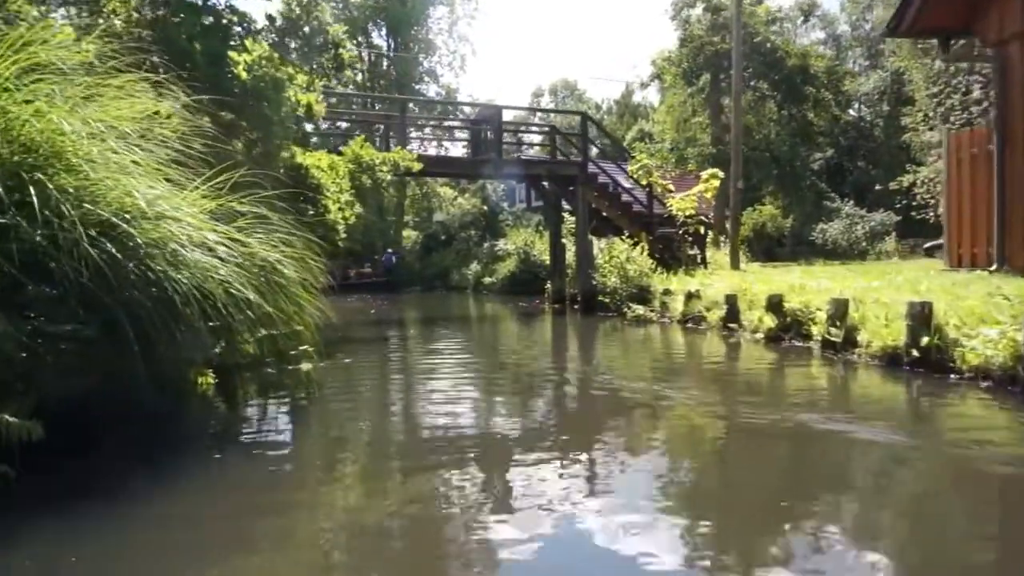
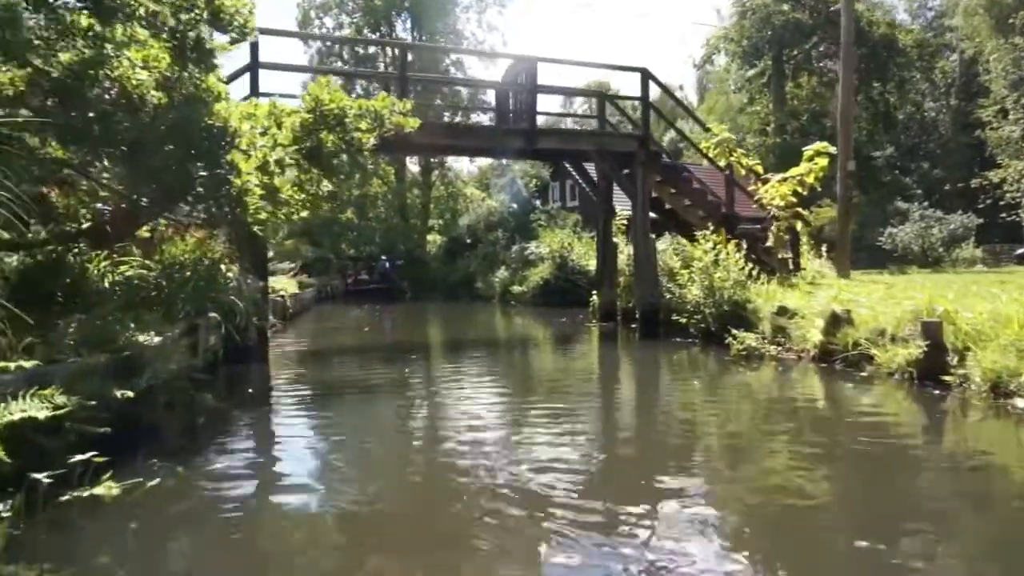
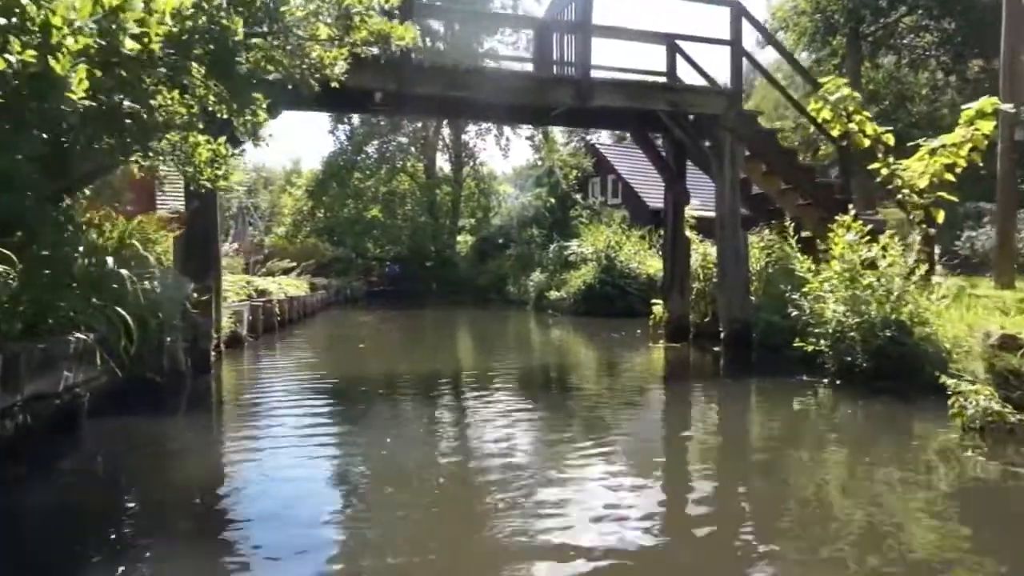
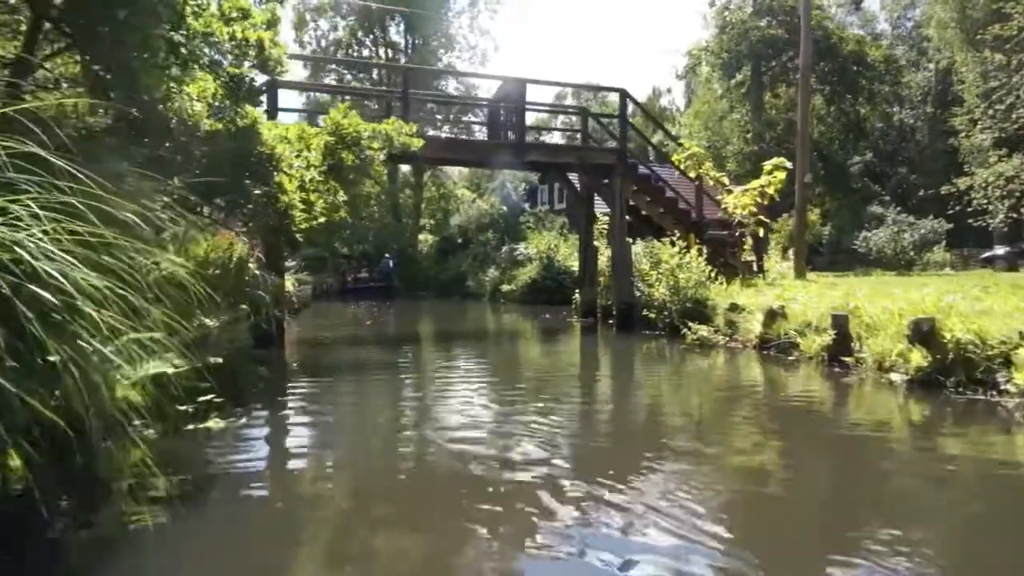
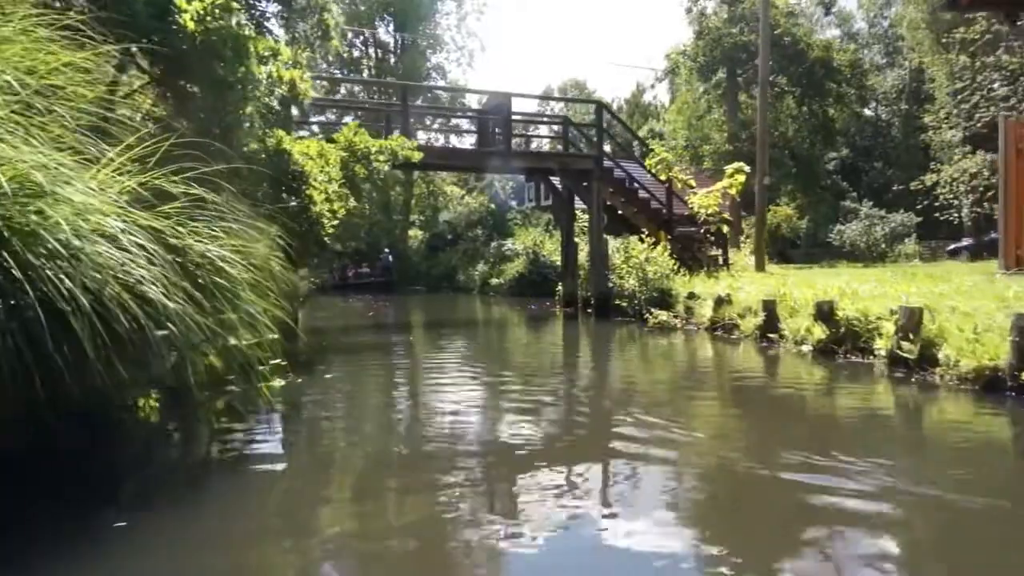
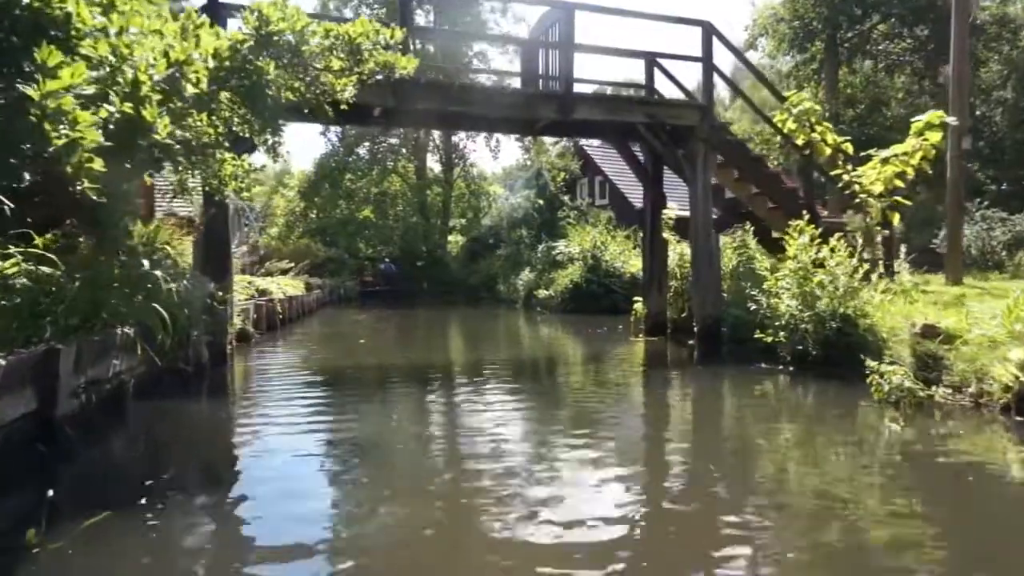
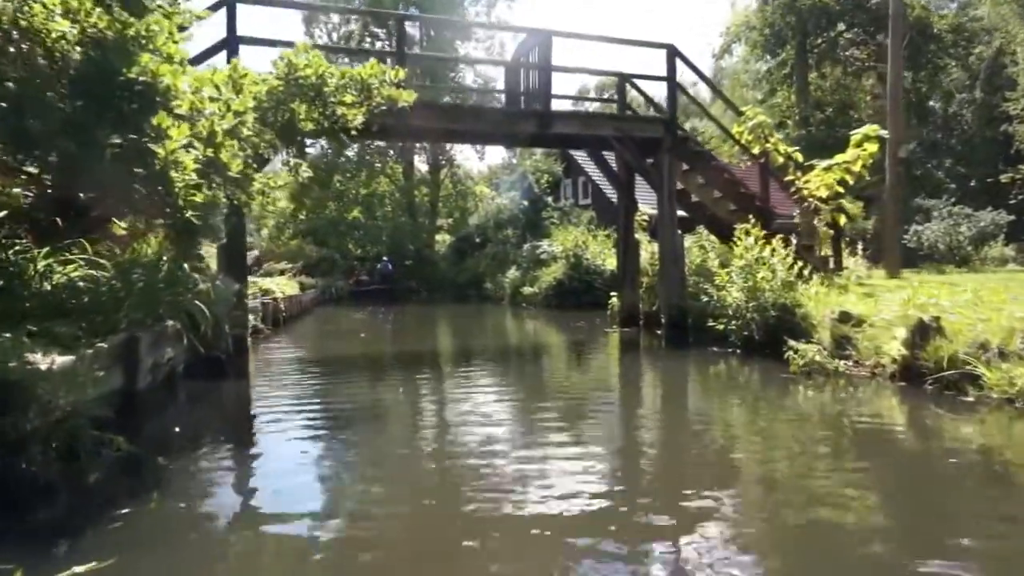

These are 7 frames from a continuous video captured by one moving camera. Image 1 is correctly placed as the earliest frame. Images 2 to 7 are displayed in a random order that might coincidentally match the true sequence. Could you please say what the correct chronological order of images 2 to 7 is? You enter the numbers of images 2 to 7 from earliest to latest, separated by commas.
5, 4, 2, 7, 6, 3
